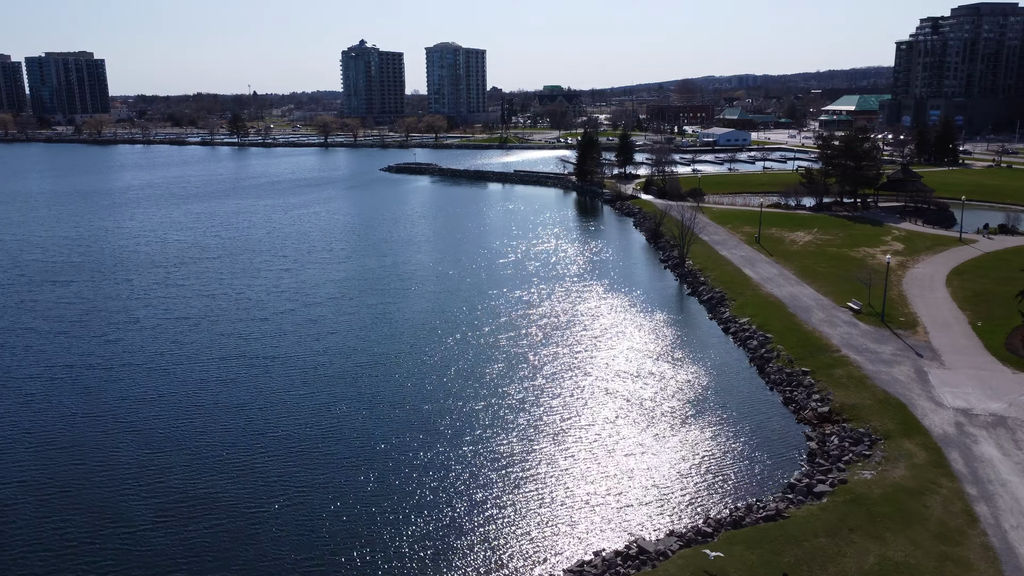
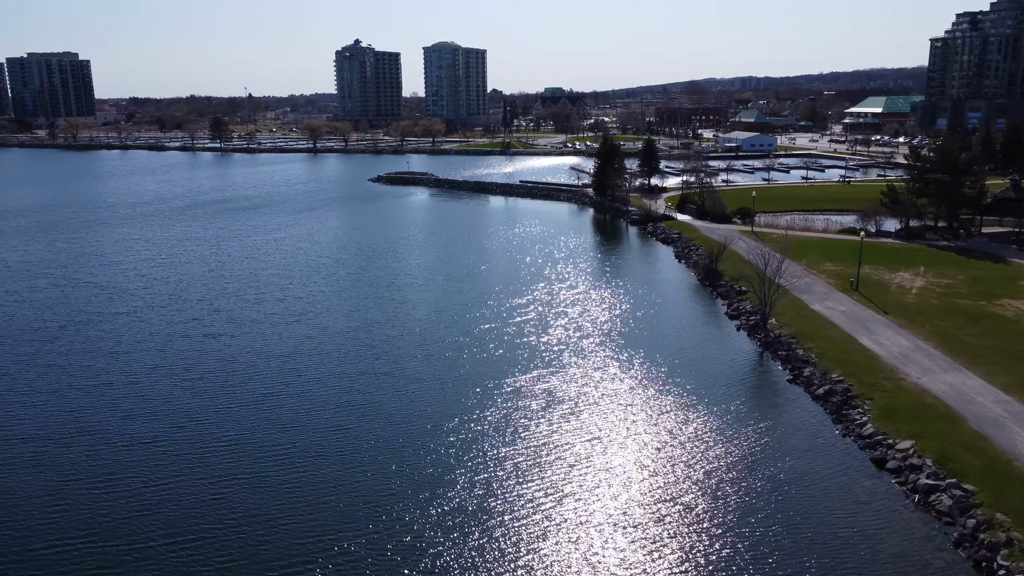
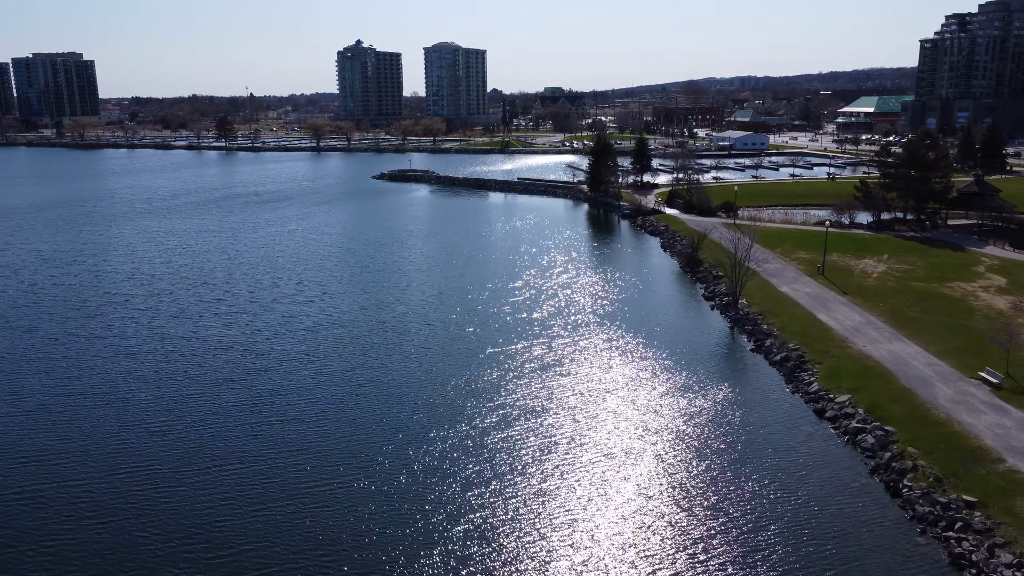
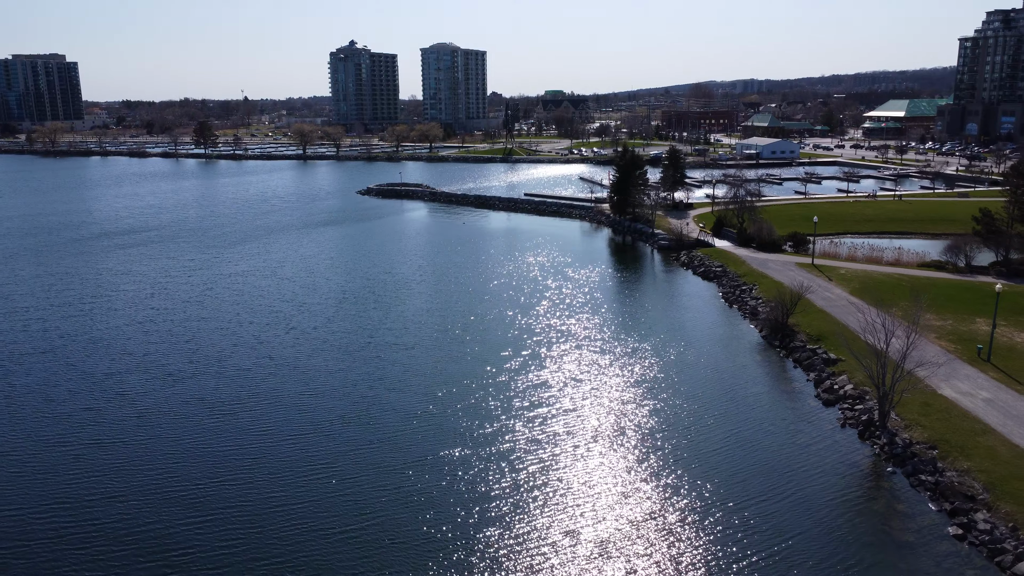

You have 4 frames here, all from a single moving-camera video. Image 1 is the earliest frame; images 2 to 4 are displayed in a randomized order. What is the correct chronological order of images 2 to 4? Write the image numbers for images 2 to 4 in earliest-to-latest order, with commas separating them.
3, 2, 4
